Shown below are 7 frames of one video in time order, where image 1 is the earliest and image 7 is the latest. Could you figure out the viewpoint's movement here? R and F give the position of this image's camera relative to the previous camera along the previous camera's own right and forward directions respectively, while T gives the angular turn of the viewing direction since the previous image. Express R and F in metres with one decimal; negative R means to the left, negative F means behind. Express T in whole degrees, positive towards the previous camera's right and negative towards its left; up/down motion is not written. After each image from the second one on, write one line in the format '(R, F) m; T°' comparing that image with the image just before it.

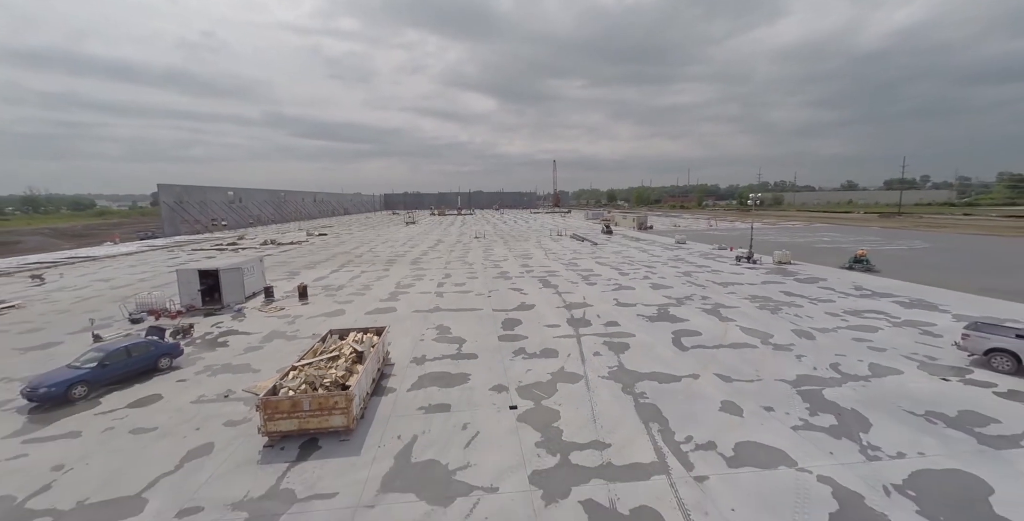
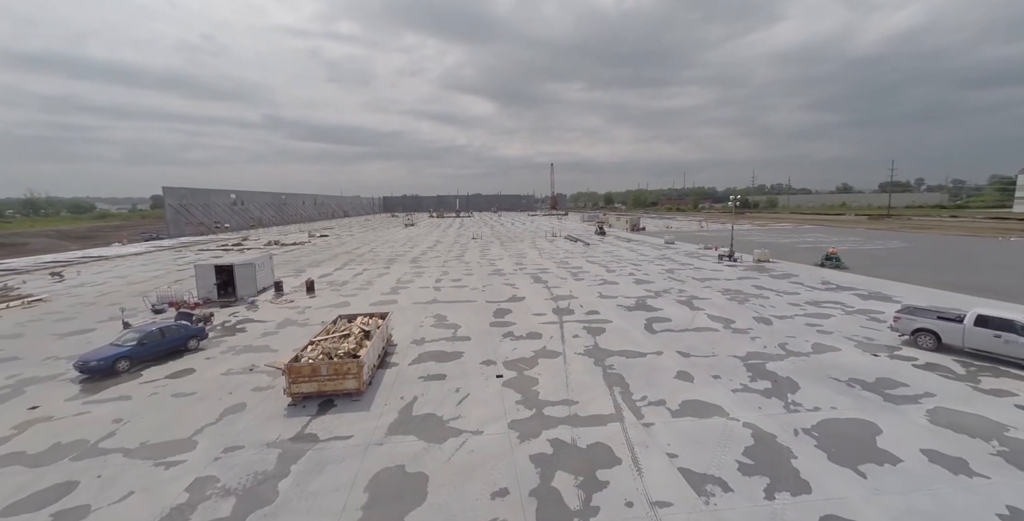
(+0.3, -1.7) m; 0°
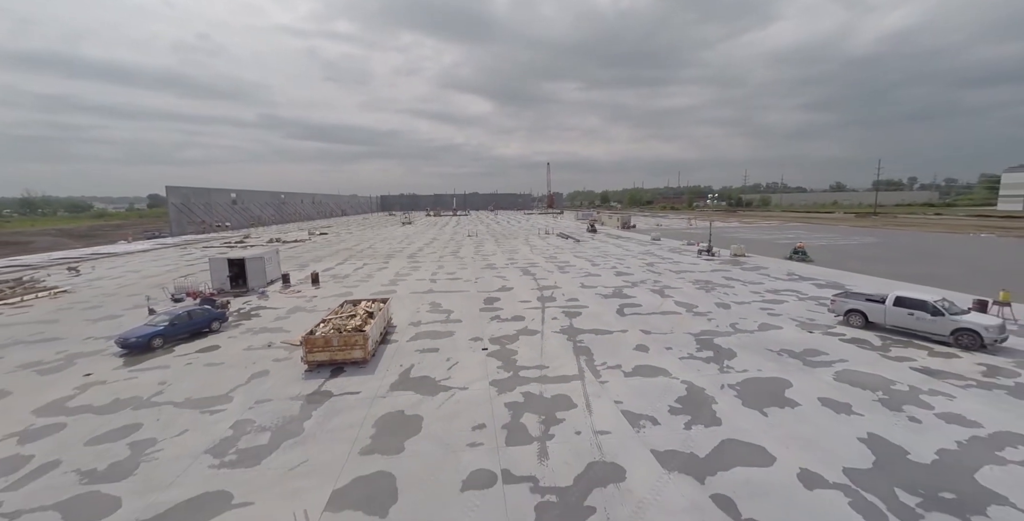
(+0.5, -1.9) m; 0°
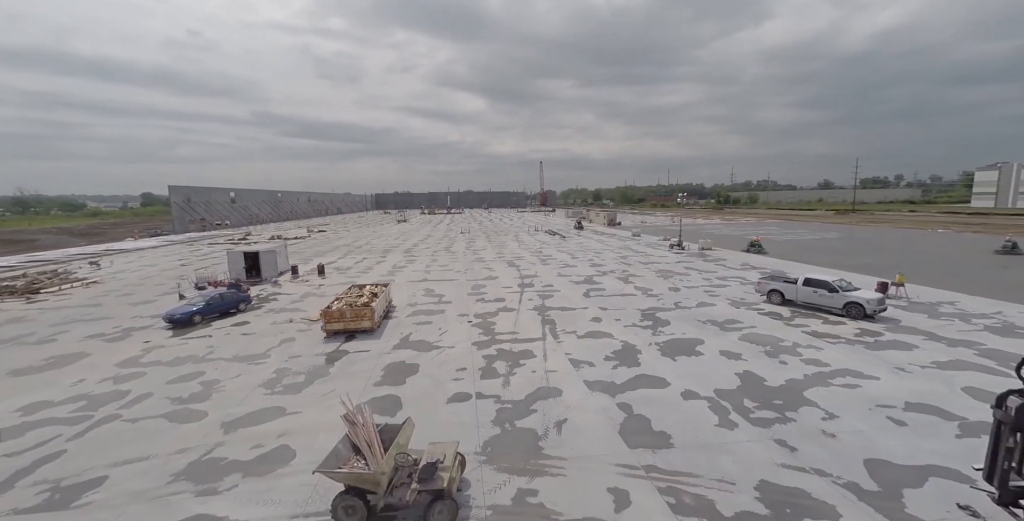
(+0.6, -3.1) m; +1°
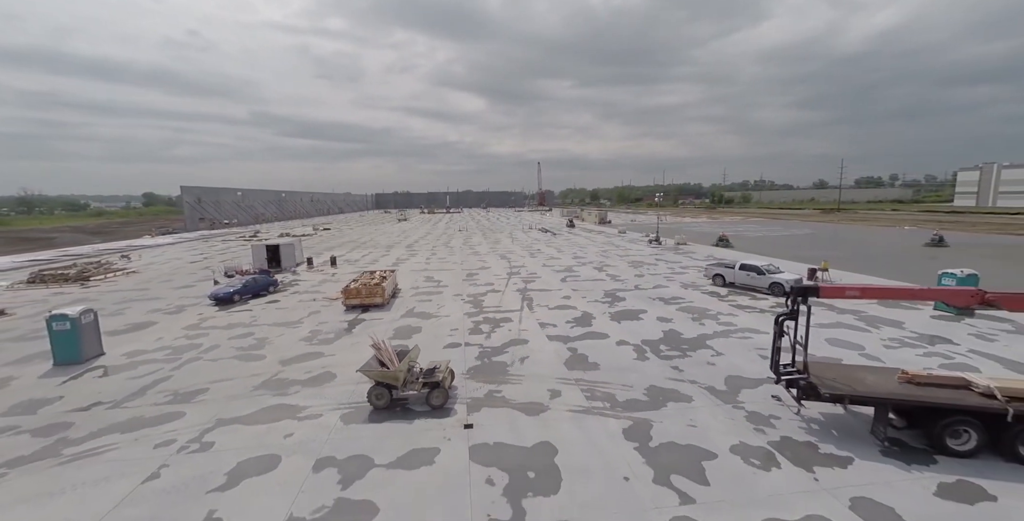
(+0.7, -3.6) m; 0°
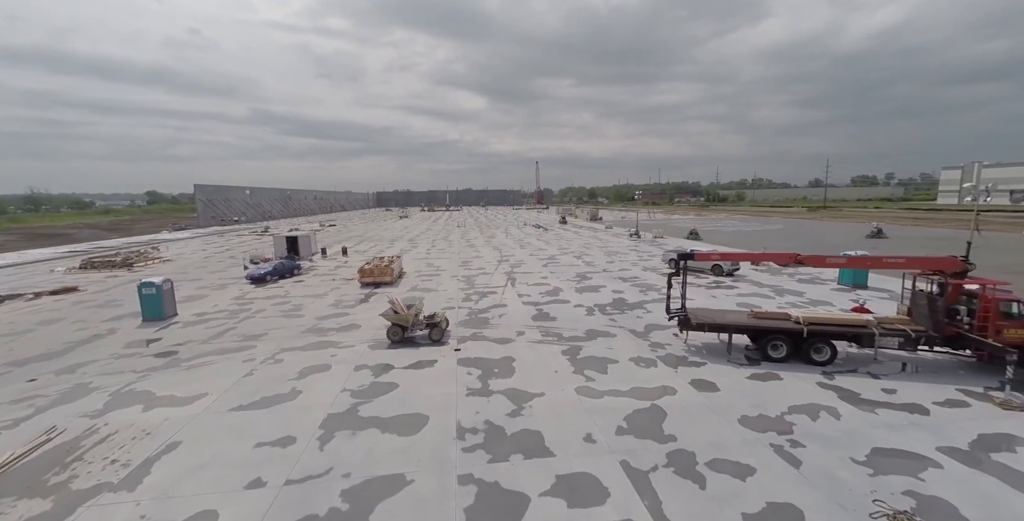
(+0.8, -4.0) m; 0°
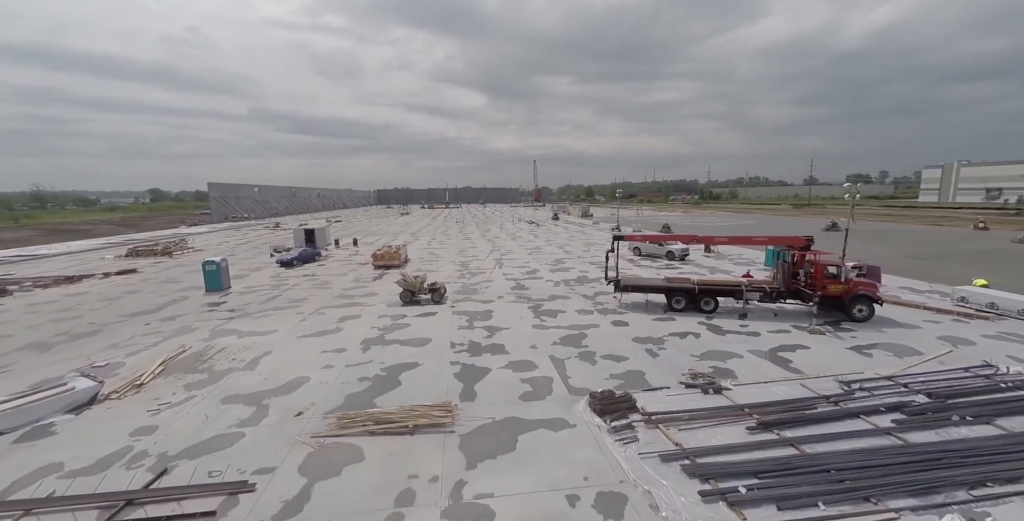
(+0.8, -4.7) m; 0°
